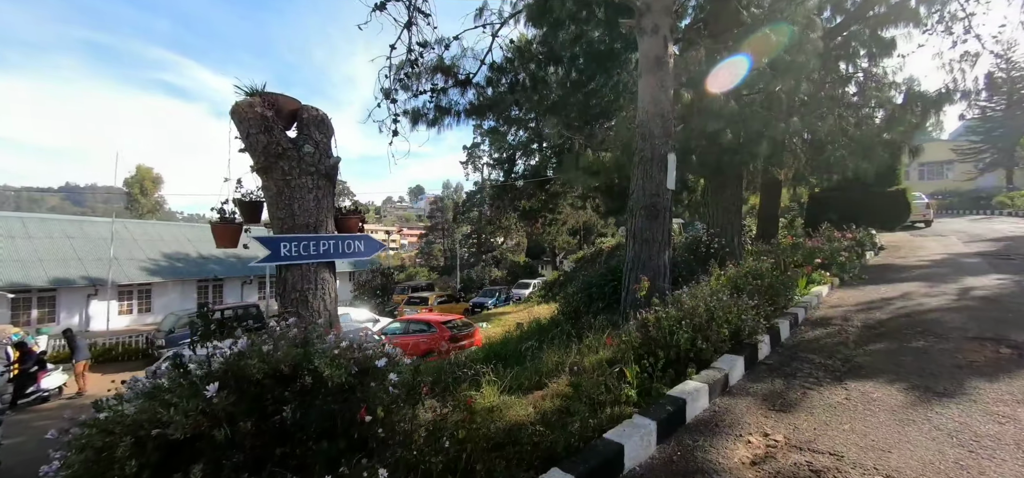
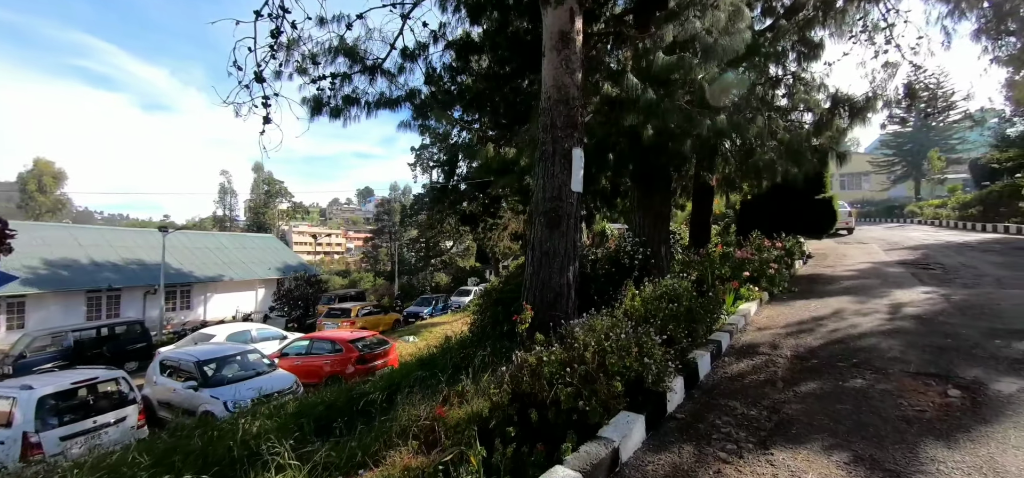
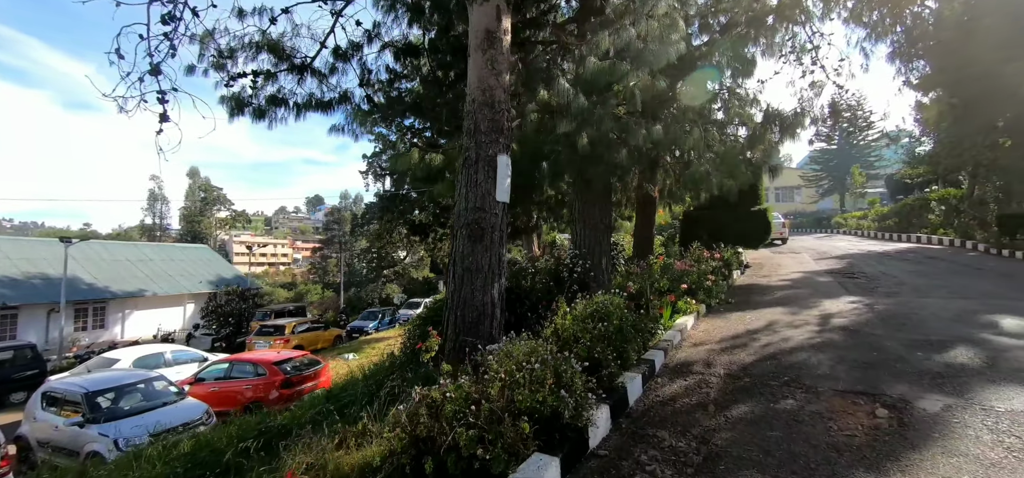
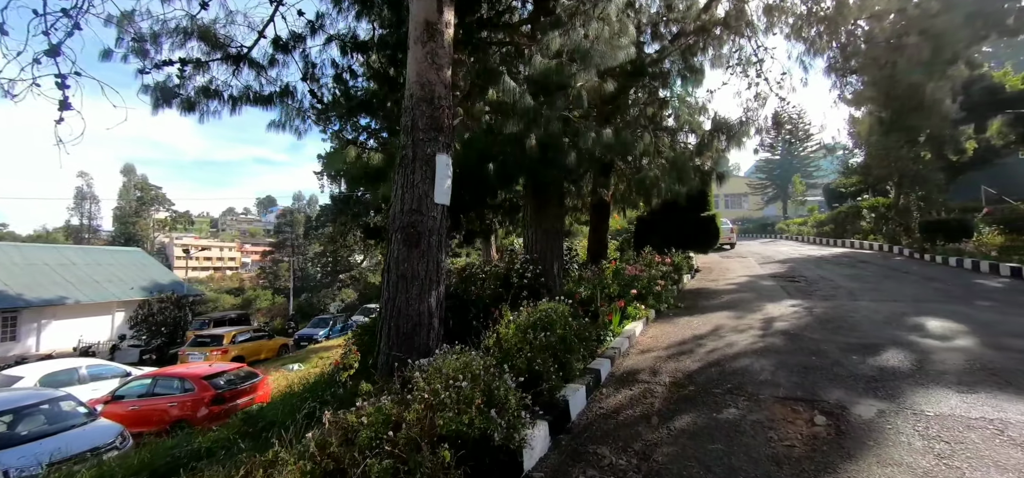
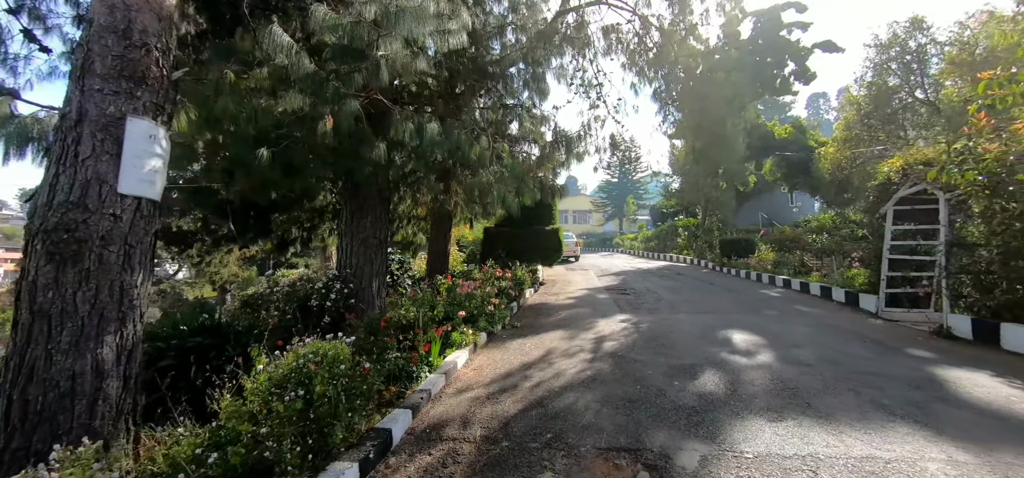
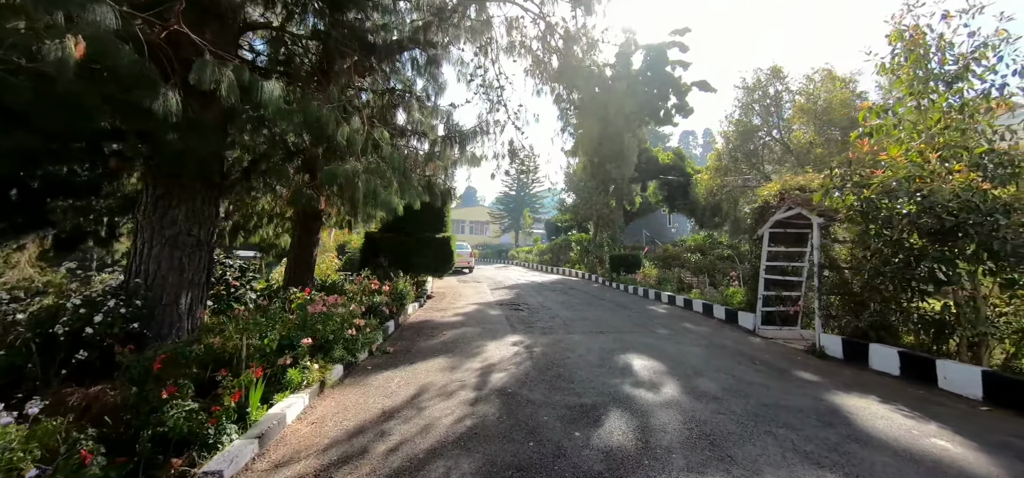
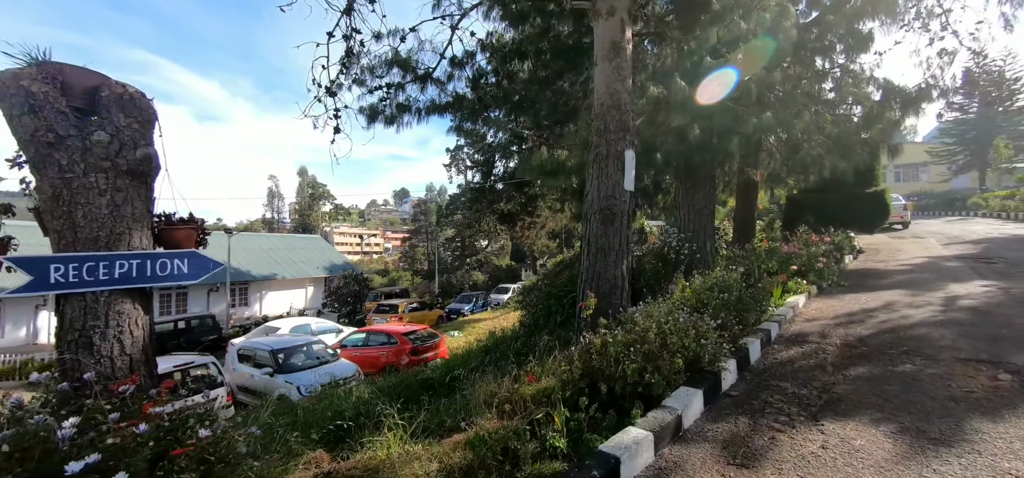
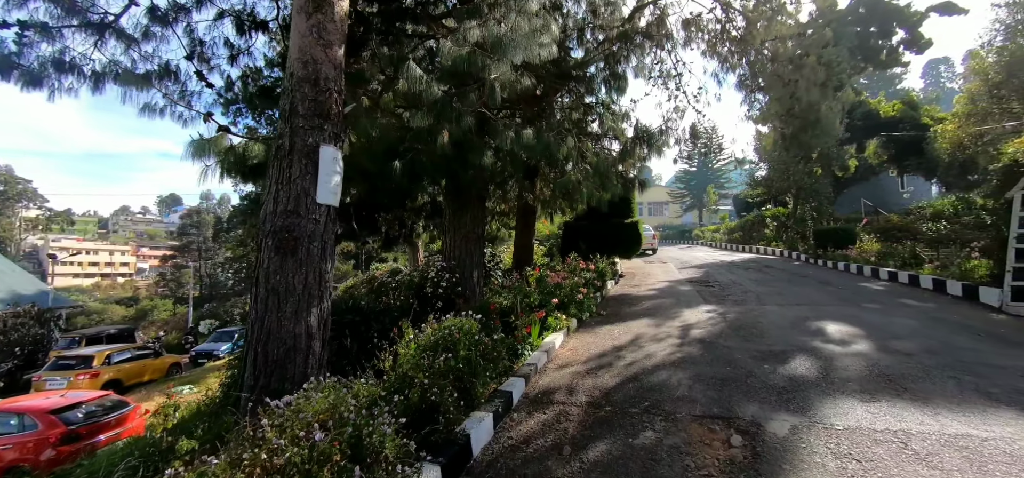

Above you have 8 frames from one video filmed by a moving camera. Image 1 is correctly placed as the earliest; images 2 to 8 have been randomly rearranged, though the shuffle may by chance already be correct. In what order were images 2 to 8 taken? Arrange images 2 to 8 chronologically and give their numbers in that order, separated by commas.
7, 2, 3, 4, 8, 5, 6
